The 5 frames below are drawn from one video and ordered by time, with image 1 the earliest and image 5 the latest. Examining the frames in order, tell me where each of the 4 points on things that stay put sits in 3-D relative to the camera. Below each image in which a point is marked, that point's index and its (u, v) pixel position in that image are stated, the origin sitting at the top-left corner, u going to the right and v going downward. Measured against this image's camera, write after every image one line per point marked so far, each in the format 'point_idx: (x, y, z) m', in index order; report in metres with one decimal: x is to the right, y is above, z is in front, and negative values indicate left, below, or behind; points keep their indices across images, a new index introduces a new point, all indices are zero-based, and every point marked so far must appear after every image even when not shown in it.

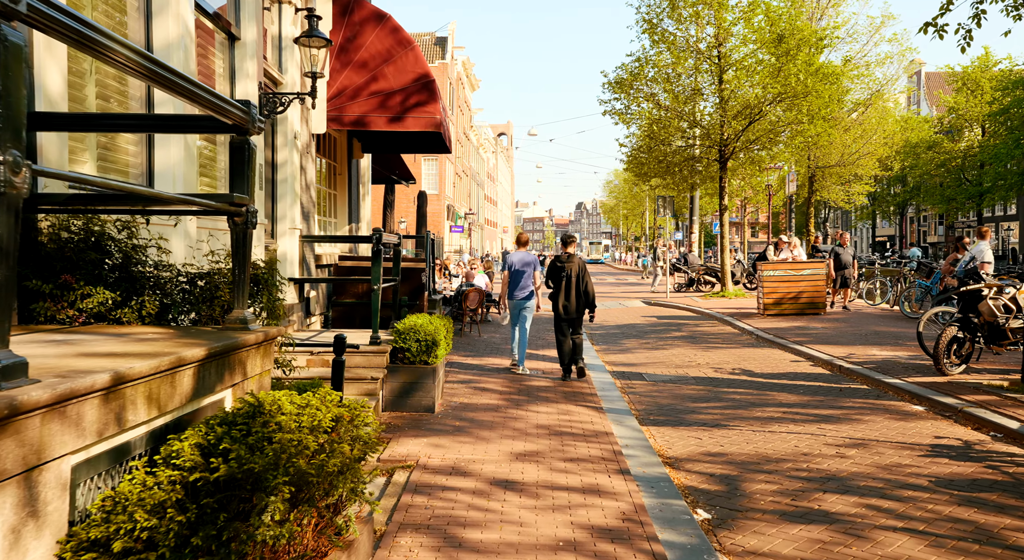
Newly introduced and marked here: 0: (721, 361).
0: (+2.7, -1.1, +13.3) m
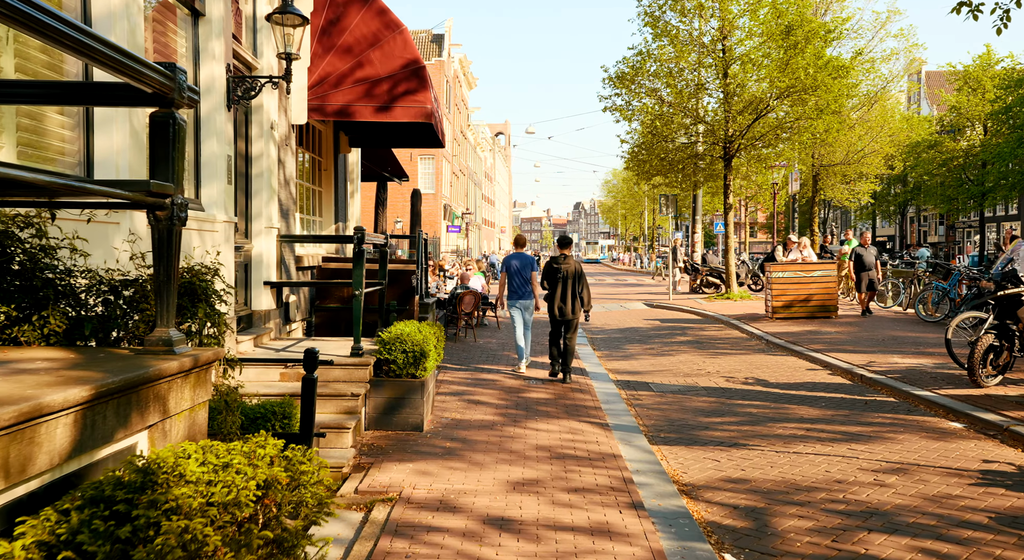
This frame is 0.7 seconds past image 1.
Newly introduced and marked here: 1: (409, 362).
0: (+2.7, -1.1, +12.5) m
1: (-0.8, -0.6, +7.7) m
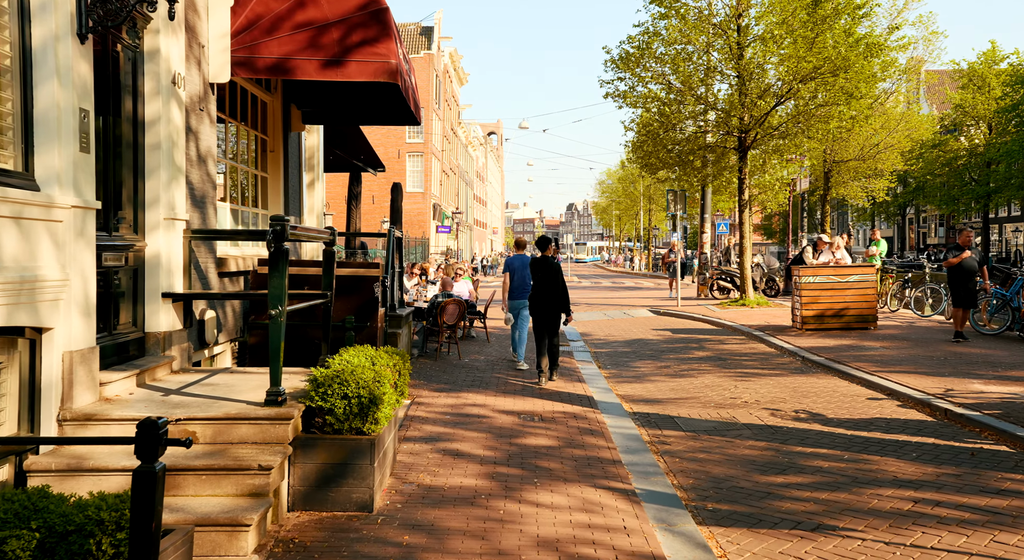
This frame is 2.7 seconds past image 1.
0: (+2.6, -1.2, +10.2) m
1: (-0.8, -0.7, +5.3) m
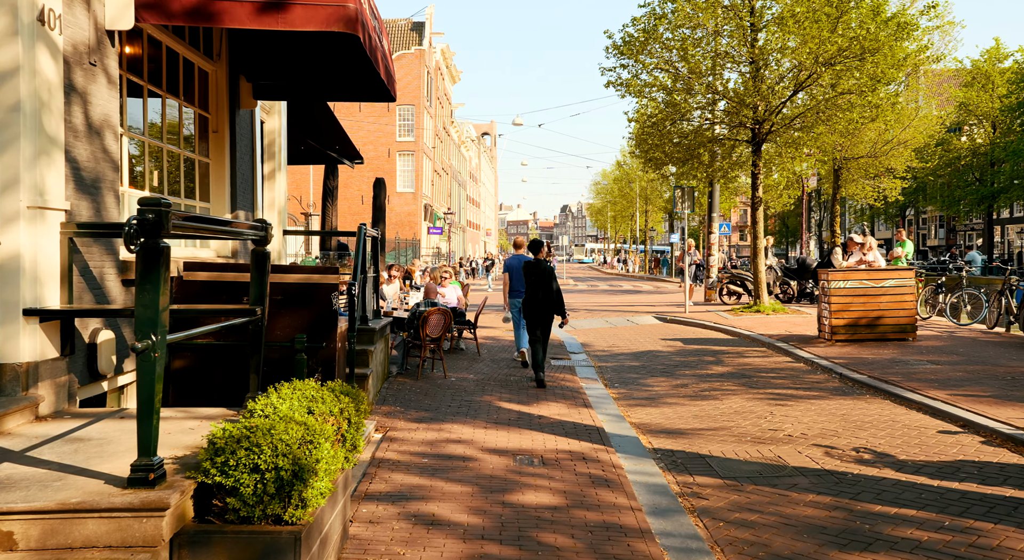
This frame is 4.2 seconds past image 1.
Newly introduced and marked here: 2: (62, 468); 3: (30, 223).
0: (+2.6, -1.2, +8.4) m
1: (-0.9, -0.7, +3.6) m
2: (-1.6, -0.7, +3.7) m
3: (-2.2, +0.3, +4.8) m
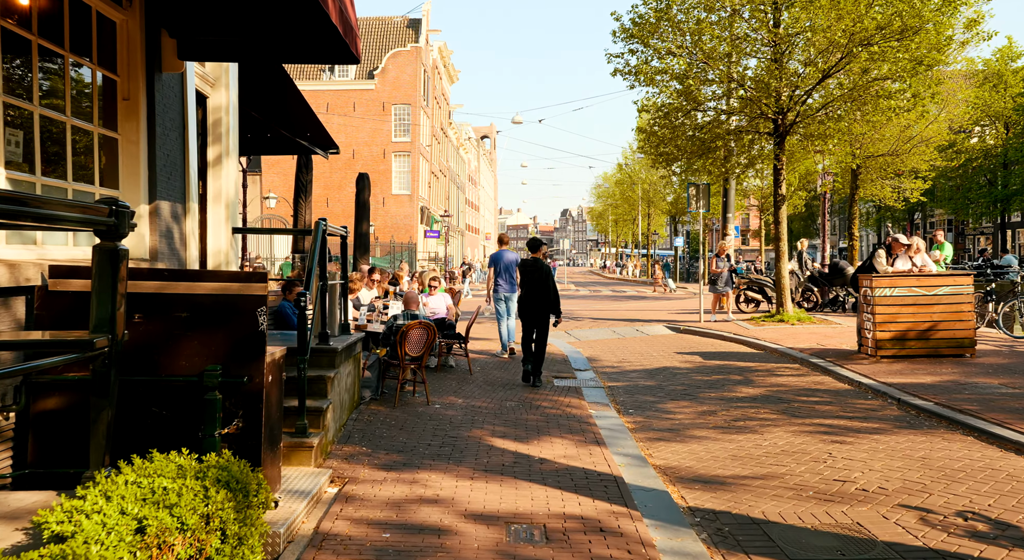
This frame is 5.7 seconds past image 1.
0: (+2.5, -1.3, +6.6) m
1: (-0.9, -0.8, +1.7) m
2: (-1.7, -0.7, +1.9) m
3: (-2.3, +0.2, +2.9) m
